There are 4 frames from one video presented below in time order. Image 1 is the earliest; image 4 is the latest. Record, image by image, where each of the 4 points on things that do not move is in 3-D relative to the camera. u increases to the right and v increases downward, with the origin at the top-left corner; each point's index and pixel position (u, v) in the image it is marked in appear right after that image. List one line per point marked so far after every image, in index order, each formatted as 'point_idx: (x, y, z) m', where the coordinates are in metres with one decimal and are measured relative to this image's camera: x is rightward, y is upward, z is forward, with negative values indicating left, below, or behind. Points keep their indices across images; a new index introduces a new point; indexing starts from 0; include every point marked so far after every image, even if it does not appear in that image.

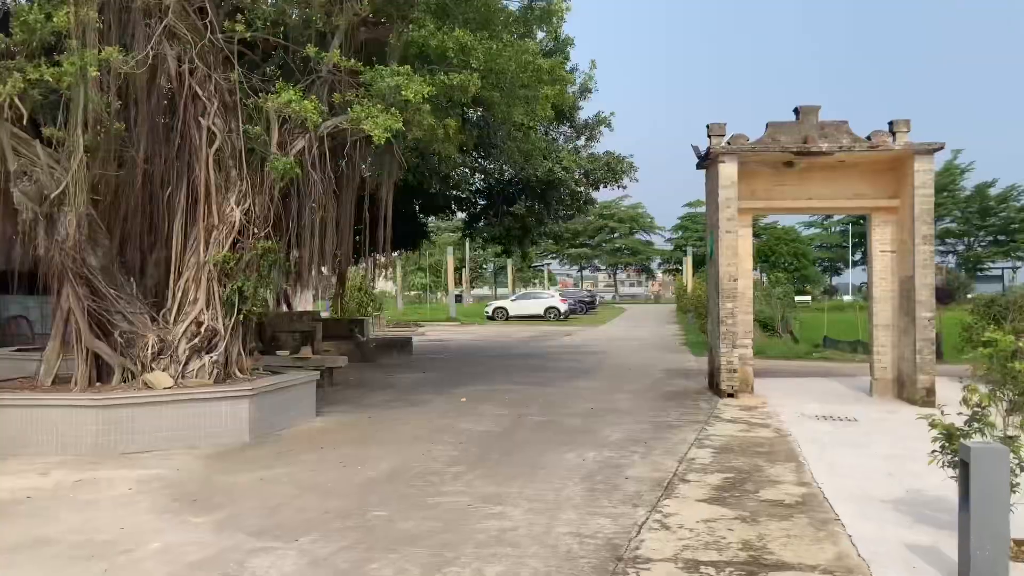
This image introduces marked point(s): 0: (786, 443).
0: (+2.4, -1.4, +7.9) m
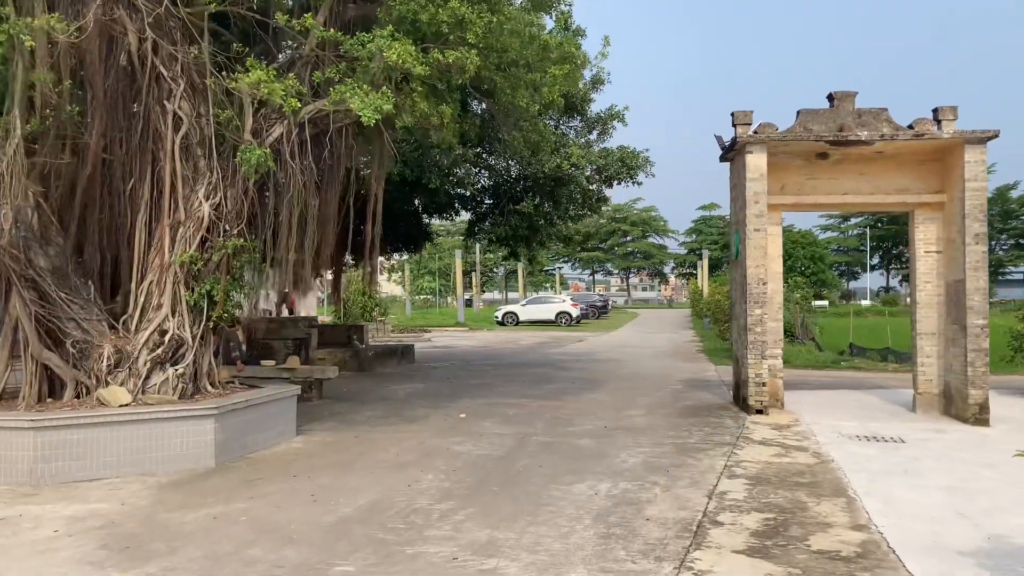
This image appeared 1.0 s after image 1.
0: (+2.4, -1.4, +6.8) m
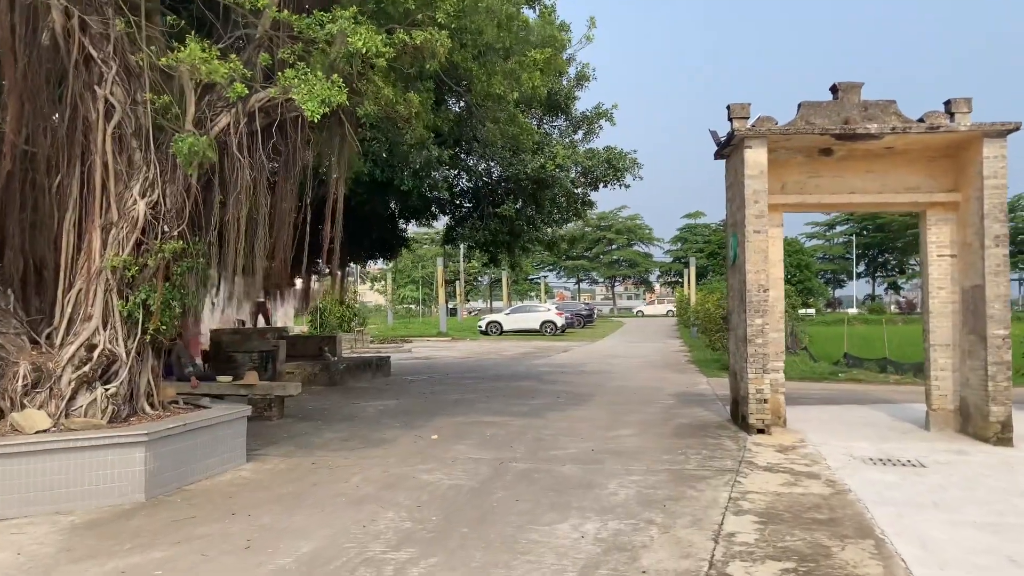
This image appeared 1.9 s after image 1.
0: (+2.2, -1.4, +6.0) m
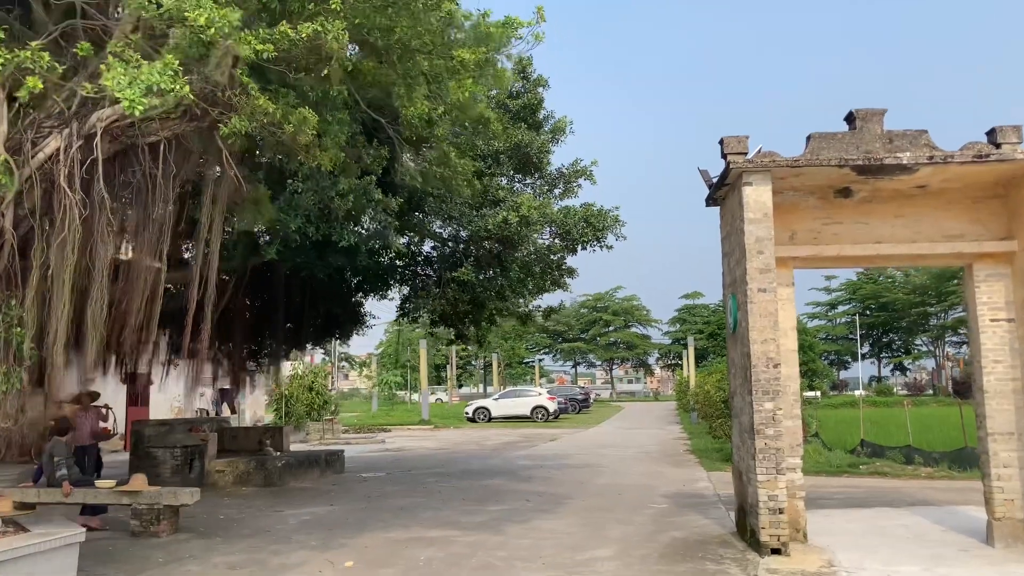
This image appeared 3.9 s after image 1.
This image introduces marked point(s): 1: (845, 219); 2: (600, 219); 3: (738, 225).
0: (+1.8, -1.7, +3.9) m
1: (+2.8, +0.6, +7.7) m
2: (+1.2, +0.9, +12.3) m
3: (+1.9, +0.5, +7.4) m
